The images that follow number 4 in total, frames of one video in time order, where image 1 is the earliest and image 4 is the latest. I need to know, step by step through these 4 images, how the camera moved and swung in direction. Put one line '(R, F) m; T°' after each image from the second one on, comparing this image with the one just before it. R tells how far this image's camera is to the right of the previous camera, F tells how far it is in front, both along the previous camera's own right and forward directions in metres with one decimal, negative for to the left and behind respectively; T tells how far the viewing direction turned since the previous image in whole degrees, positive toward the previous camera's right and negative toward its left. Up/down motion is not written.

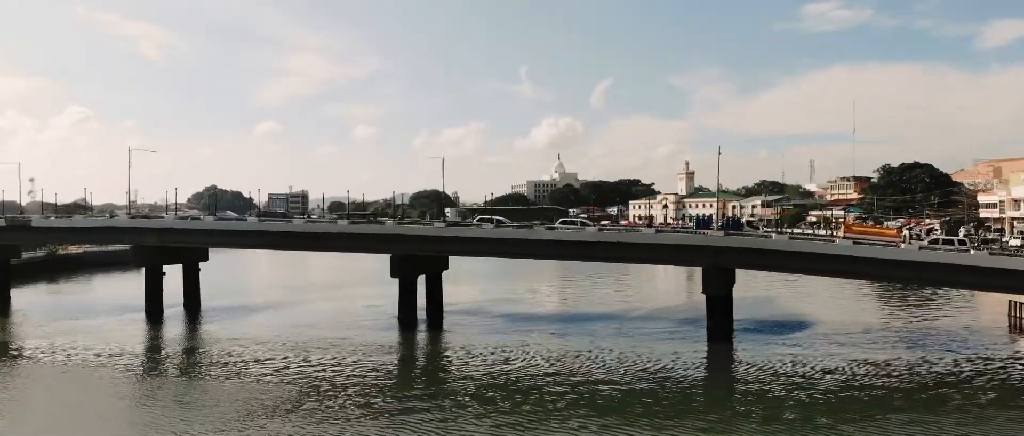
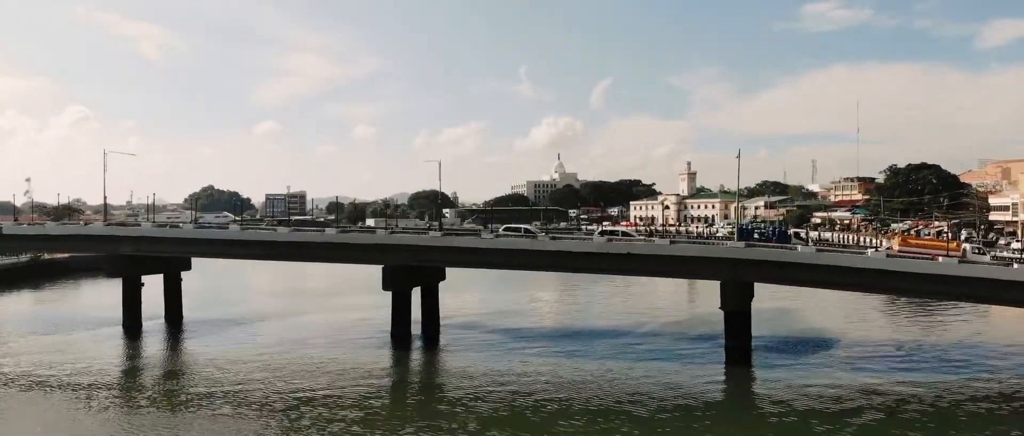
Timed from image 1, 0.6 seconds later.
(-0.1, +2.6) m; 0°
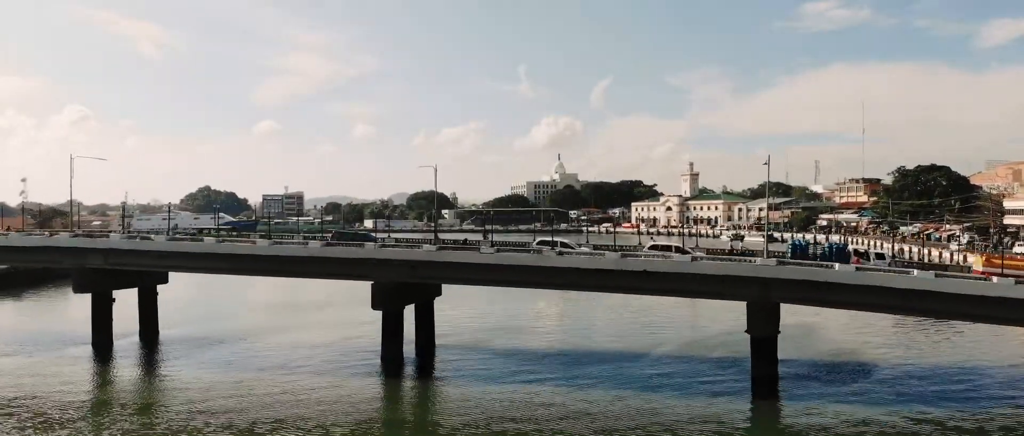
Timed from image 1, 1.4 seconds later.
(-0.1, +3.1) m; 0°
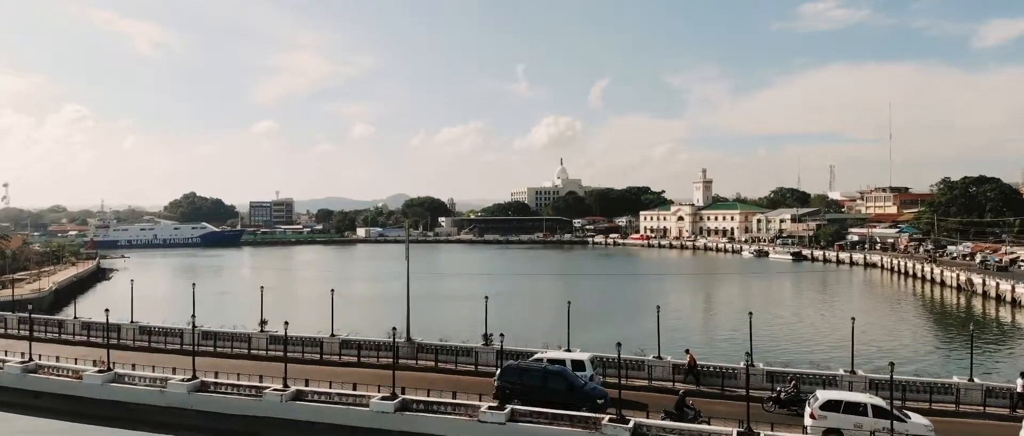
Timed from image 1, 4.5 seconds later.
(-0.6, +13.7) m; 0°
